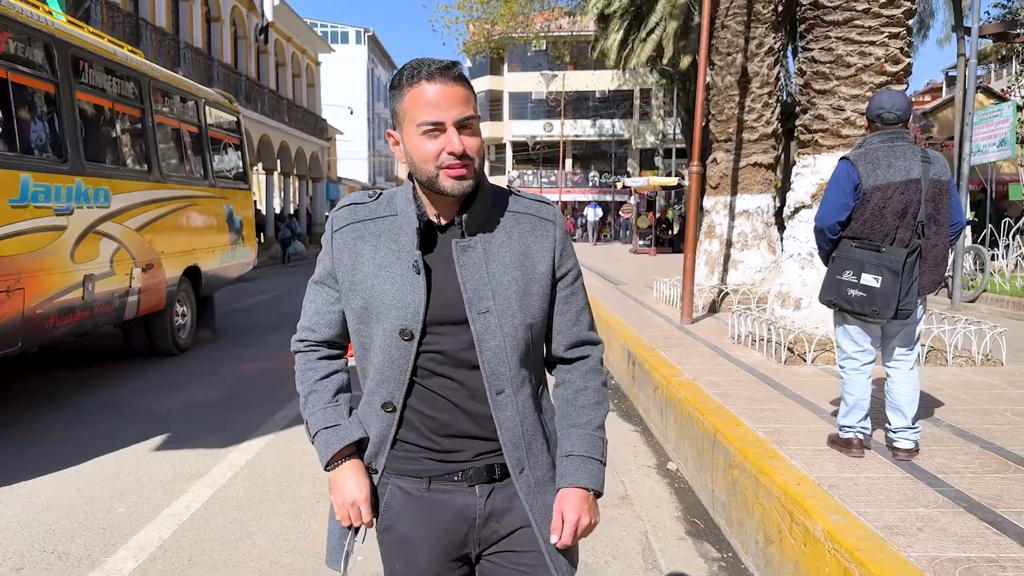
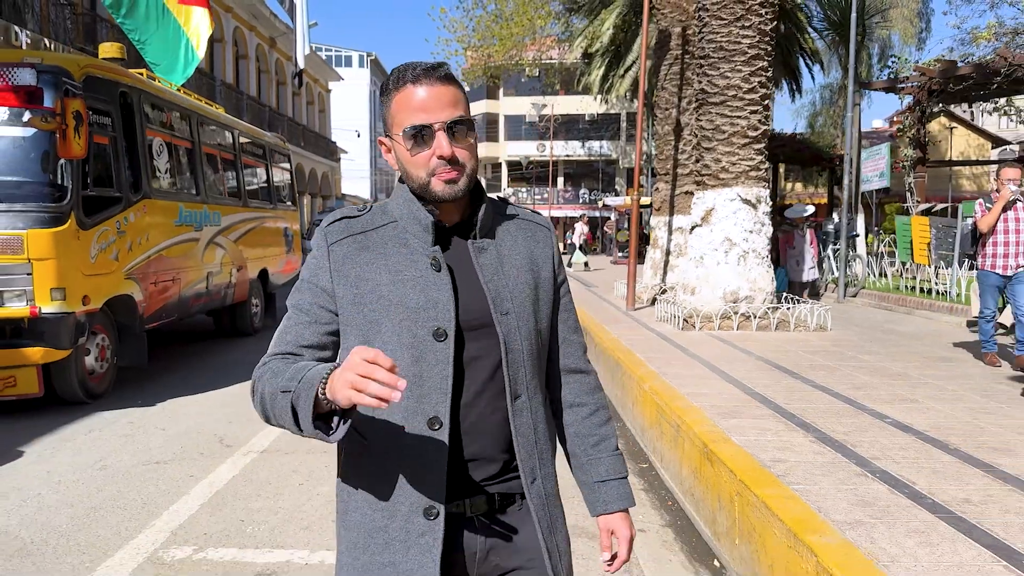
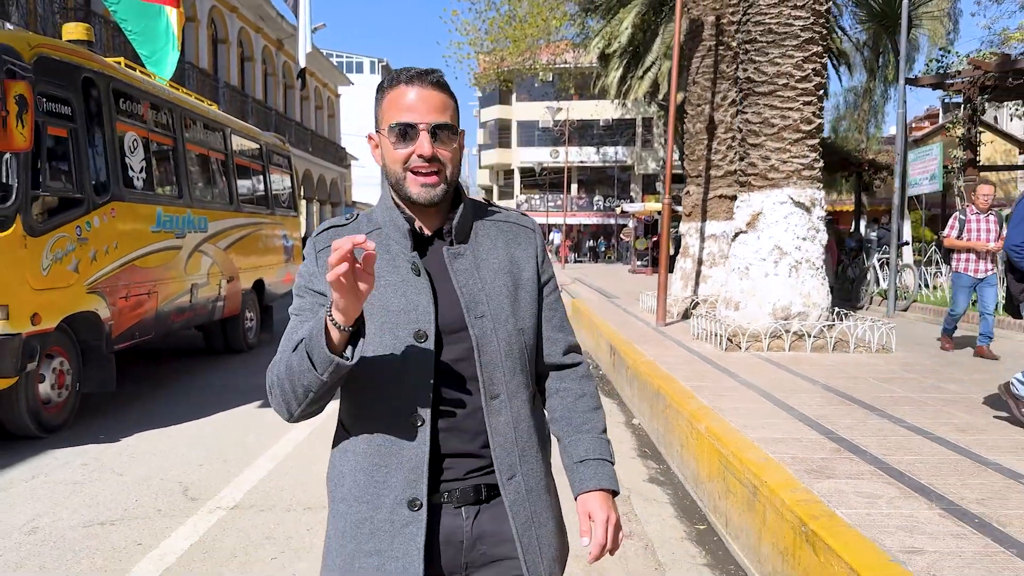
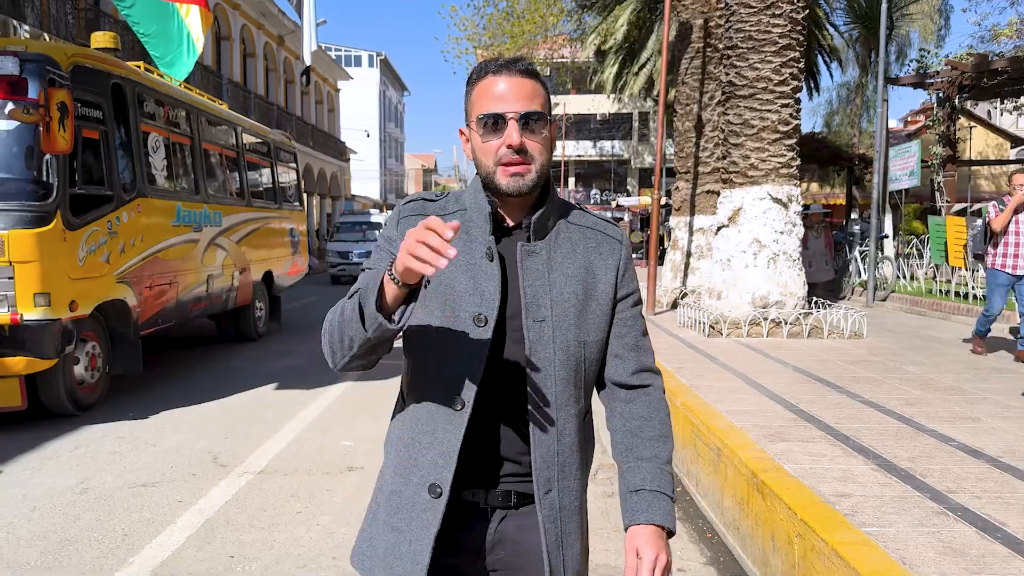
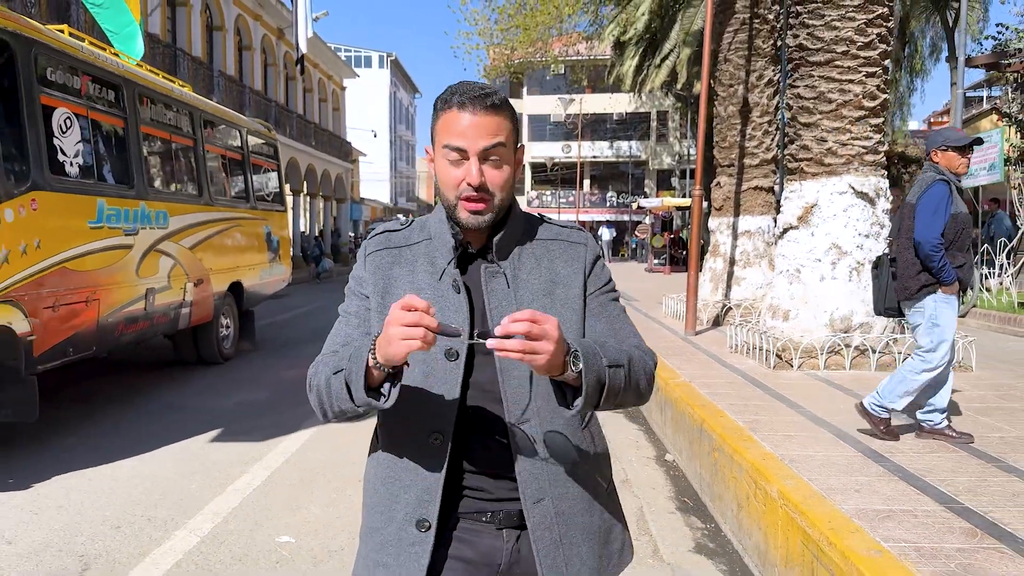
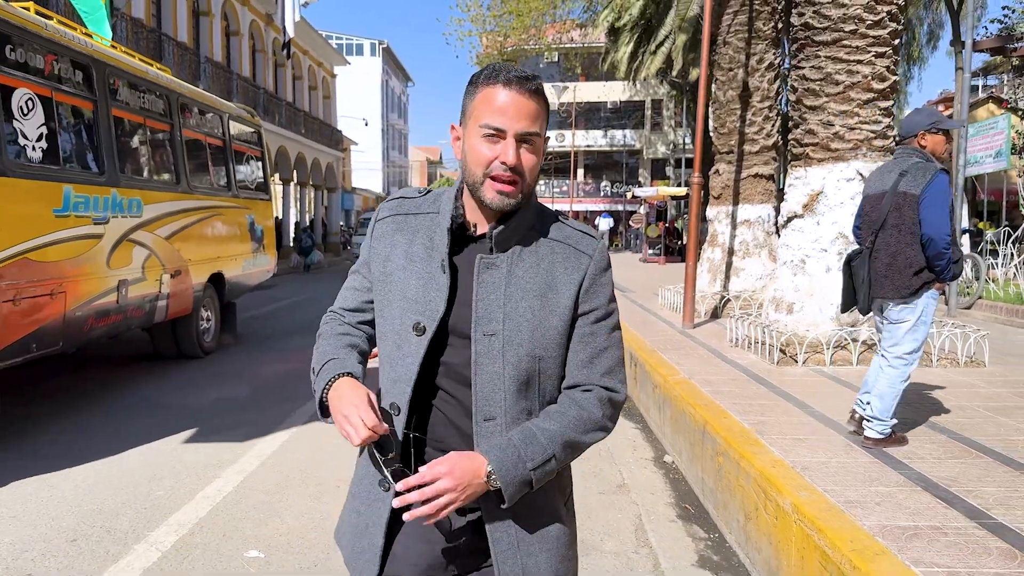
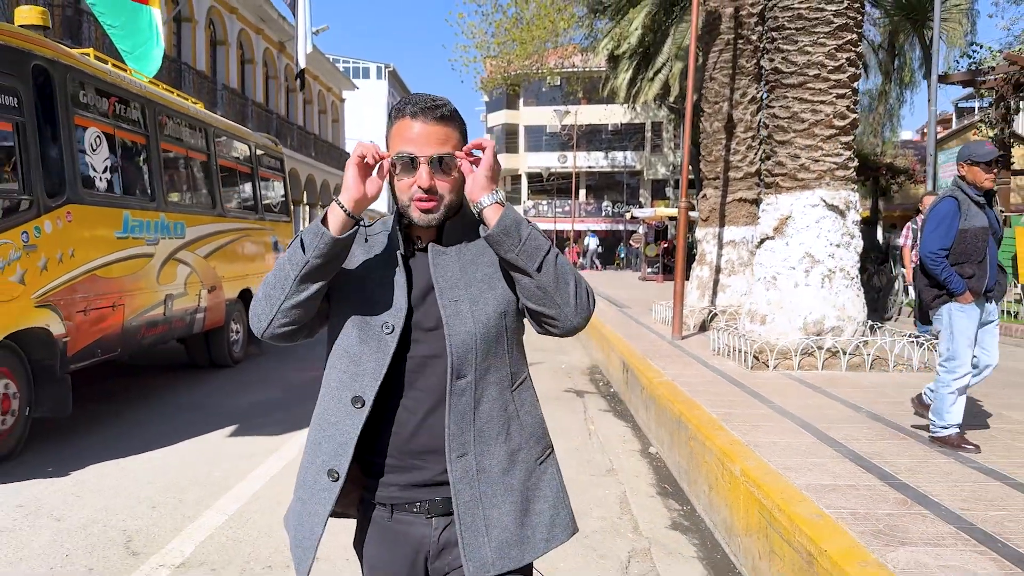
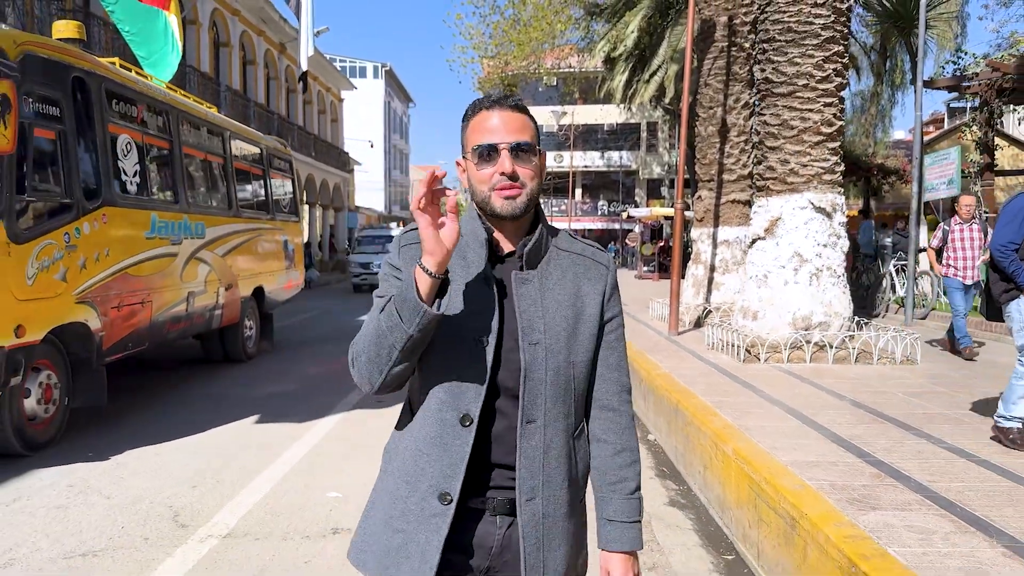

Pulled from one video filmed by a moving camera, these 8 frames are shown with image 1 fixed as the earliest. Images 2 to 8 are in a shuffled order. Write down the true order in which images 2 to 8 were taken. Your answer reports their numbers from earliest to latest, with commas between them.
6, 5, 7, 8, 3, 4, 2
